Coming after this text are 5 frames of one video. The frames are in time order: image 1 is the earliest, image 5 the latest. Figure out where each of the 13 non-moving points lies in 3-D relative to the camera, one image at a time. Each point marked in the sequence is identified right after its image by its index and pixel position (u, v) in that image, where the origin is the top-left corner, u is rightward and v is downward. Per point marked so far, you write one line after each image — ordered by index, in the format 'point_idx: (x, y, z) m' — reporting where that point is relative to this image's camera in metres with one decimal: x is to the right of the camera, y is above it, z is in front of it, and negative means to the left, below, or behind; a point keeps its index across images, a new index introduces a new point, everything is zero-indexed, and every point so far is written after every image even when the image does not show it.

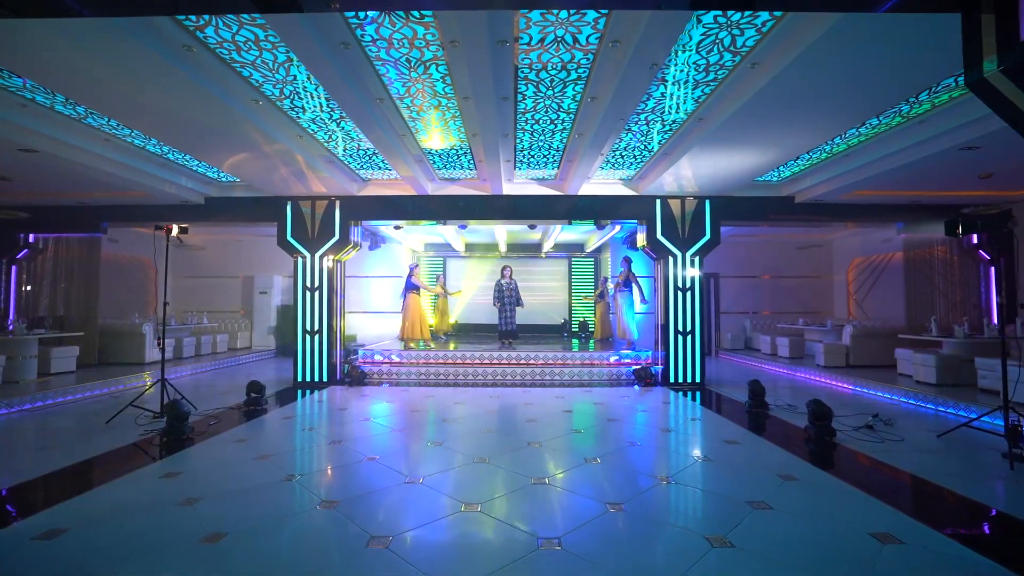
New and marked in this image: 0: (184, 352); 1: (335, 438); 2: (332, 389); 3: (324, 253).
0: (-6.0, -1.2, +9.6) m
1: (-1.7, -1.4, +4.8) m
2: (-2.5, -1.4, +7.2) m
3: (-2.7, +0.5, +7.5) m
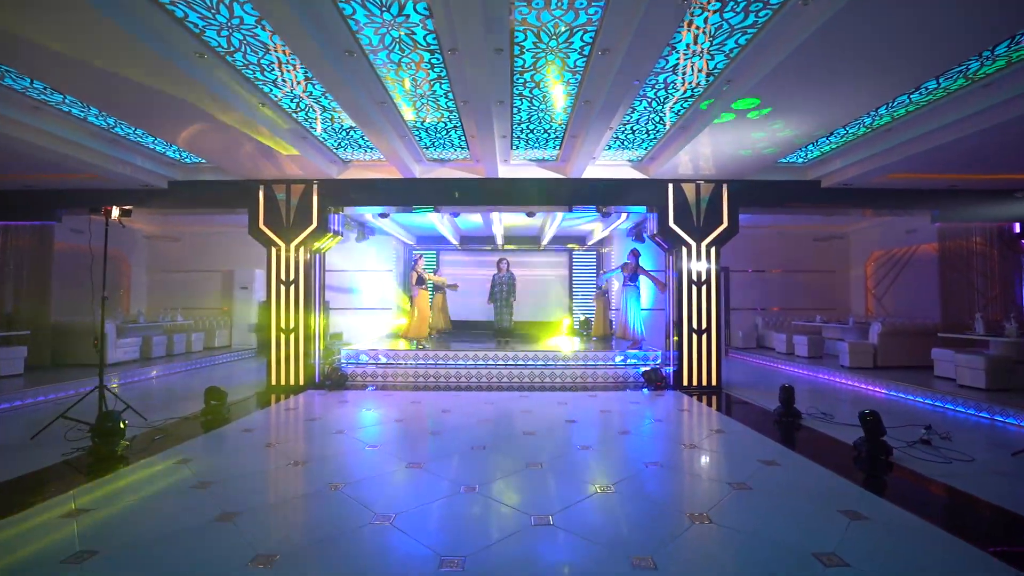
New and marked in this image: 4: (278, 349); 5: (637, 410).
0: (-6.0, -1.1, +8.9) m
1: (-1.7, -1.3, +4.1) m
2: (-2.5, -1.3, +6.5) m
3: (-2.7, +0.6, +6.8) m
4: (-3.0, -0.8, +6.8) m
5: (+1.4, -1.3, +5.7) m
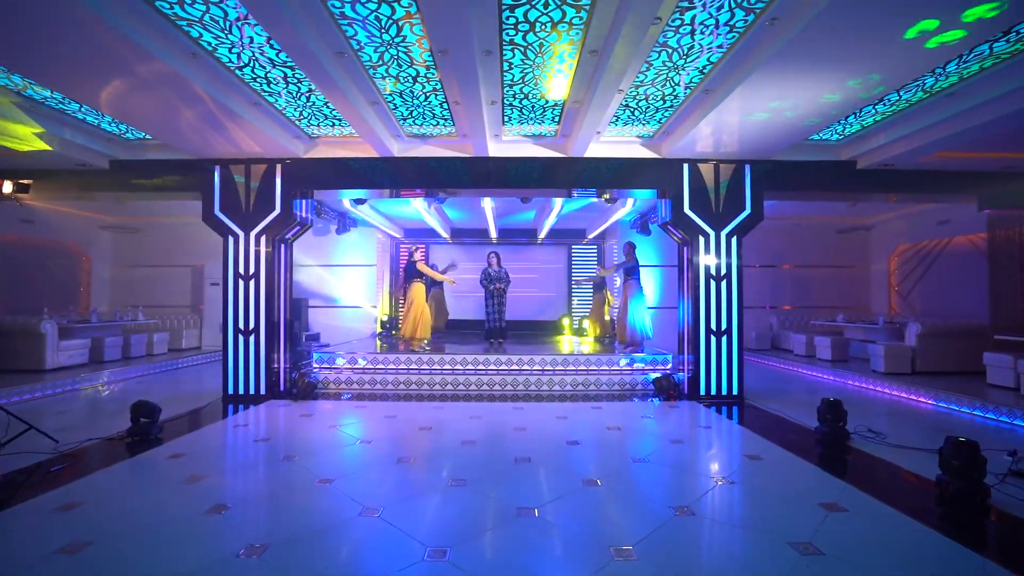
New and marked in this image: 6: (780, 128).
0: (-6.1, -1.0, +8.0) m
1: (-1.8, -1.3, +3.3) m
2: (-2.6, -1.3, +5.6) m
3: (-2.8, +0.6, +5.9) m
4: (-3.1, -0.7, +5.9) m
5: (+1.3, -1.3, +4.8) m
6: (+2.6, +1.5, +5.0) m
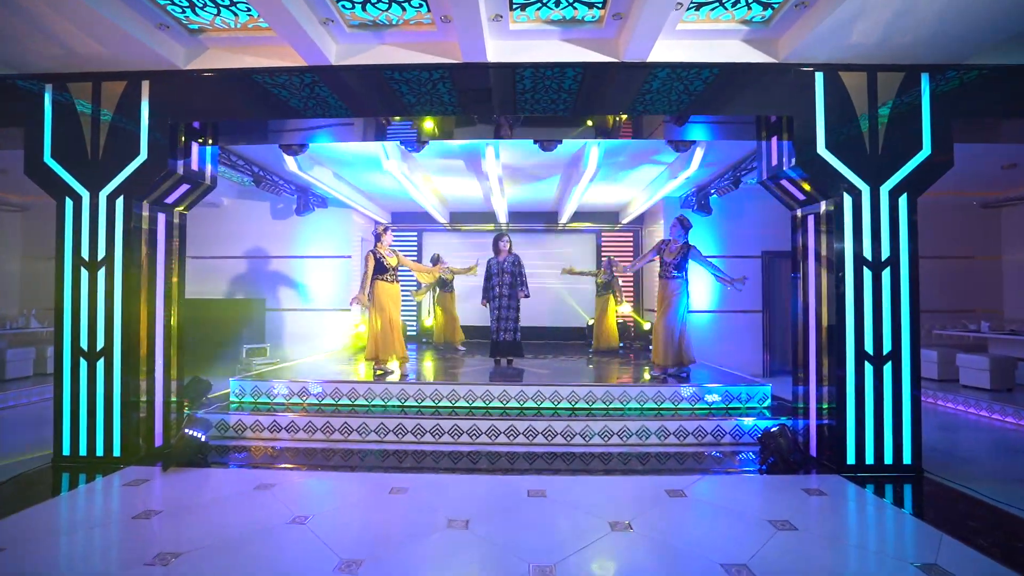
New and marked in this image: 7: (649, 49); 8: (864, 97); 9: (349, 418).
0: (-6.0, -1.0, +5.8) m
1: (-1.7, -1.3, +1.0) m
2: (-2.5, -1.2, +3.4) m
3: (-2.7, +0.7, +3.6) m
4: (-3.0, -0.7, +3.6) m
5: (+1.4, -1.3, +2.5) m
6: (+2.6, +1.6, +2.6) m
7: (+0.9, +1.5, +3.4) m
8: (+2.4, +1.3, +3.5) m
9: (-1.4, -1.1, +4.4) m
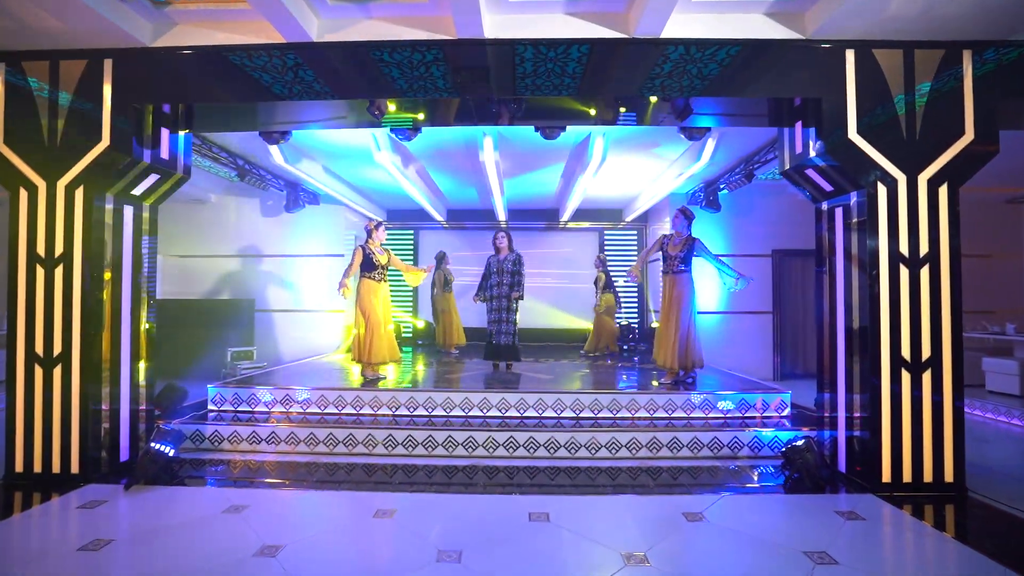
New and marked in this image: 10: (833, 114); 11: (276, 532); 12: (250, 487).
0: (-6.0, -1.0, +5.5) m
1: (-1.8, -1.3, +0.7) m
2: (-2.5, -1.2, +3.0) m
3: (-2.7, +0.7, +3.3) m
4: (-3.0, -0.7, +3.3) m
5: (+1.4, -1.2, +2.1) m
6: (+2.6, +1.6, +2.3) m
7: (+0.9, +1.5, +3.1) m
8: (+2.3, +1.3, +3.2) m
9: (-1.4, -1.1, +4.1) m
10: (+1.9, +1.1, +3.2) m
11: (-1.2, -1.3, +2.8) m
12: (-1.7, -1.3, +3.4) m
